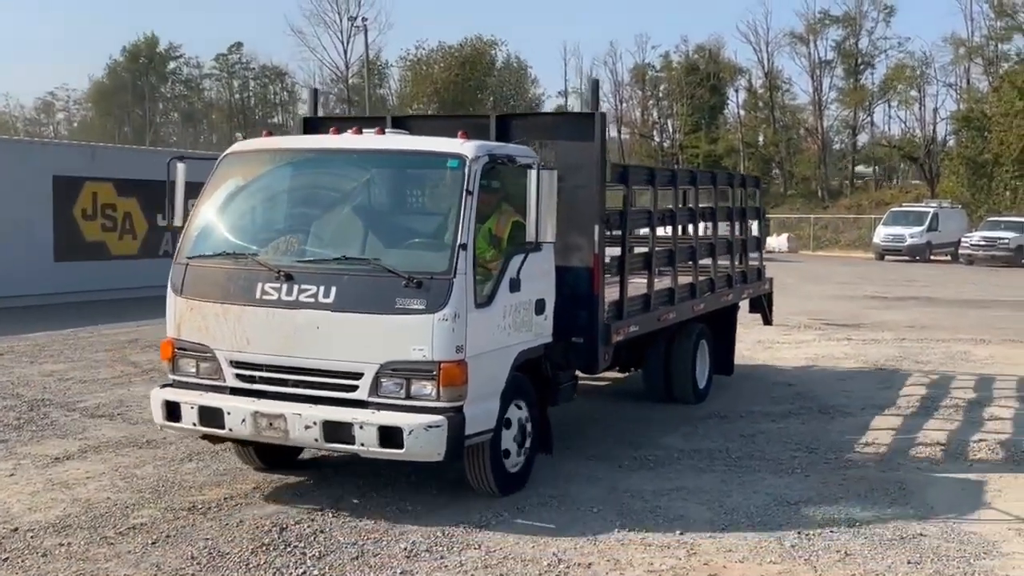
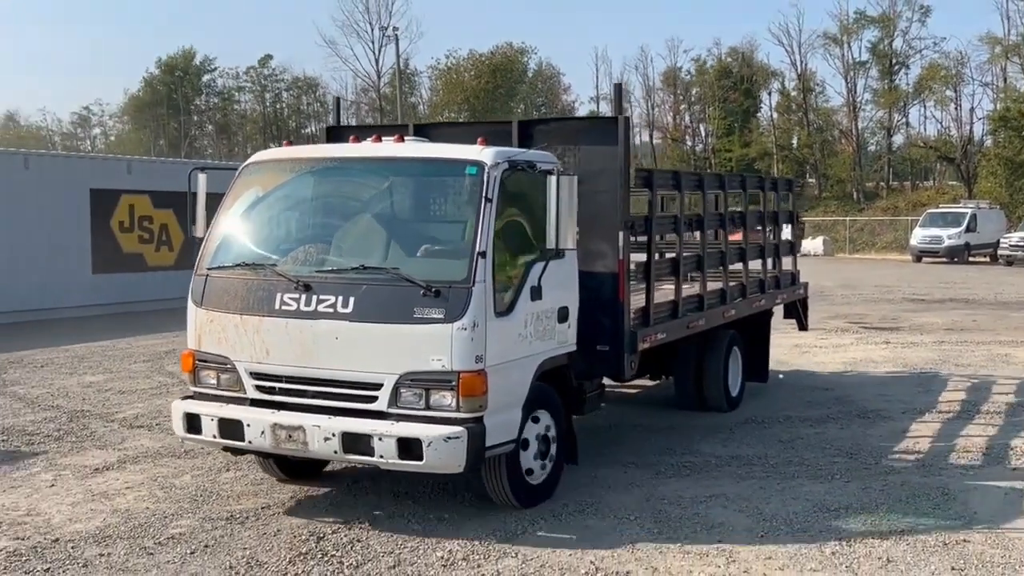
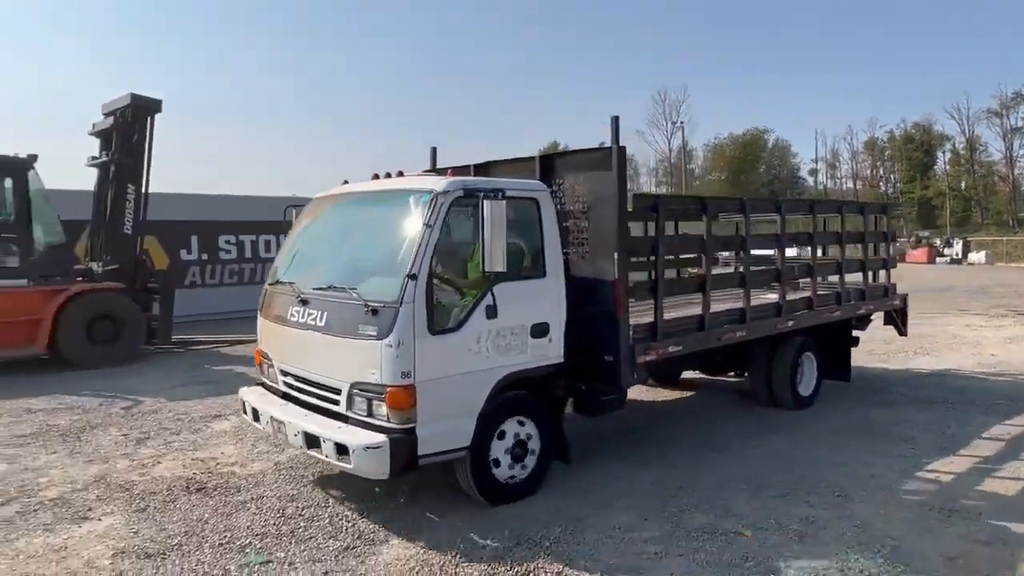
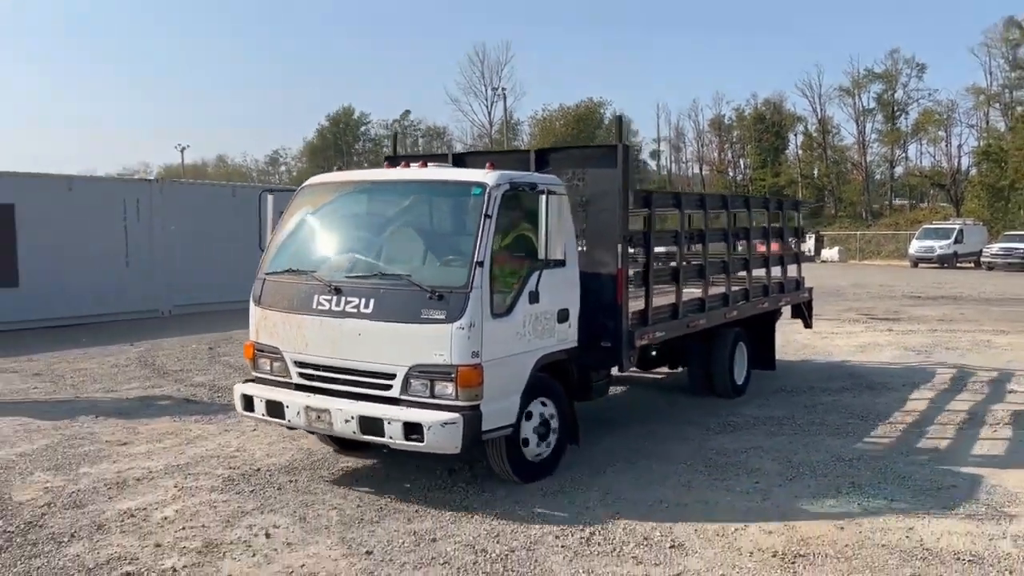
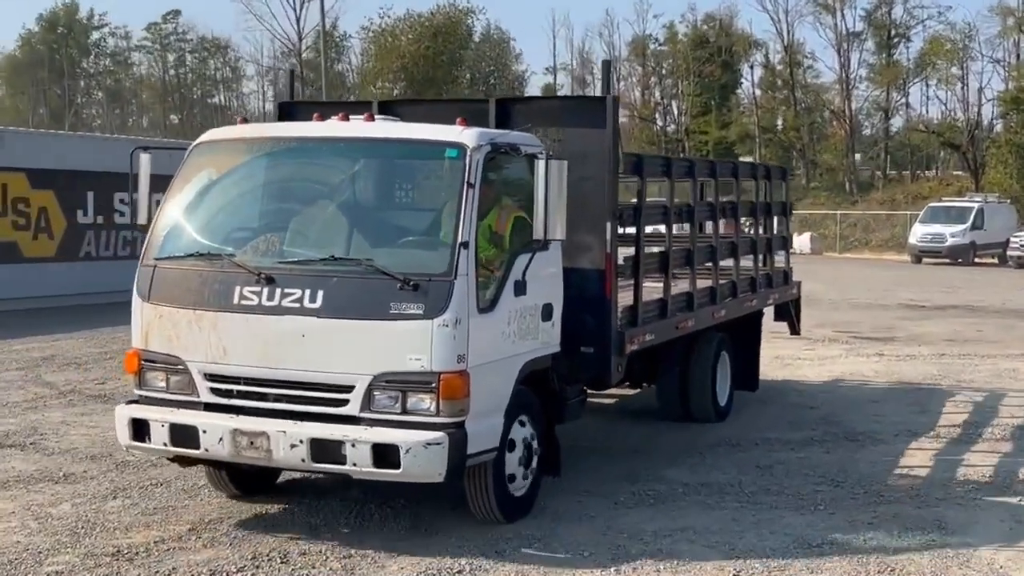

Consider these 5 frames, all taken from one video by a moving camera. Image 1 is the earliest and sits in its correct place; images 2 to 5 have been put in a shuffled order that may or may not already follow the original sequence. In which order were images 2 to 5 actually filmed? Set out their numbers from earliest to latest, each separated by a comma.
5, 2, 4, 3
